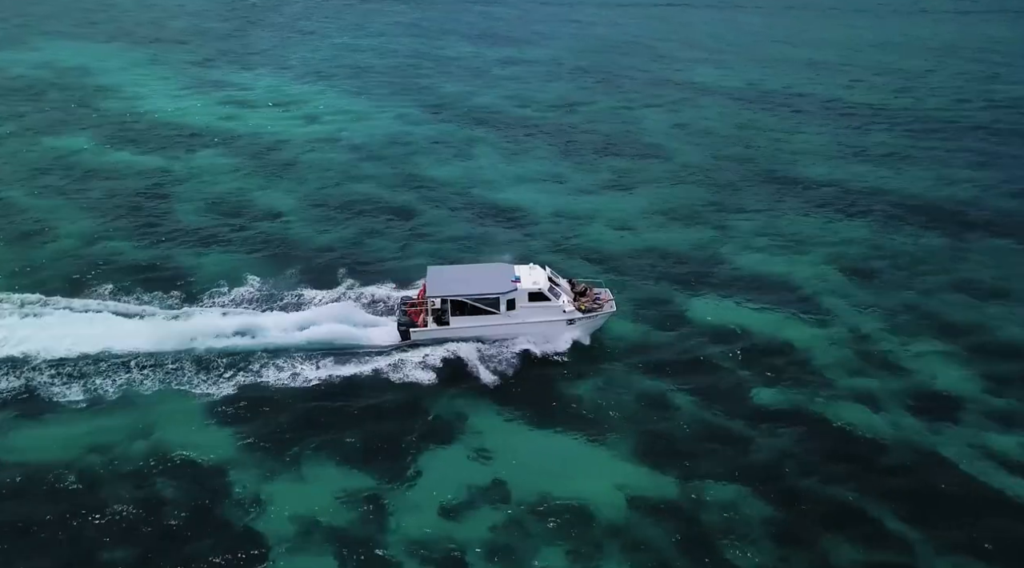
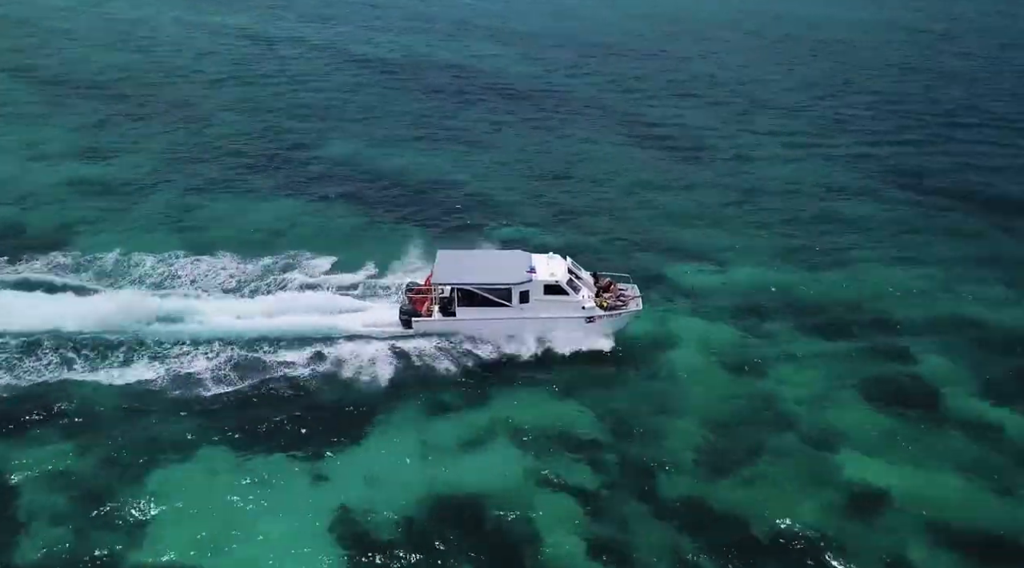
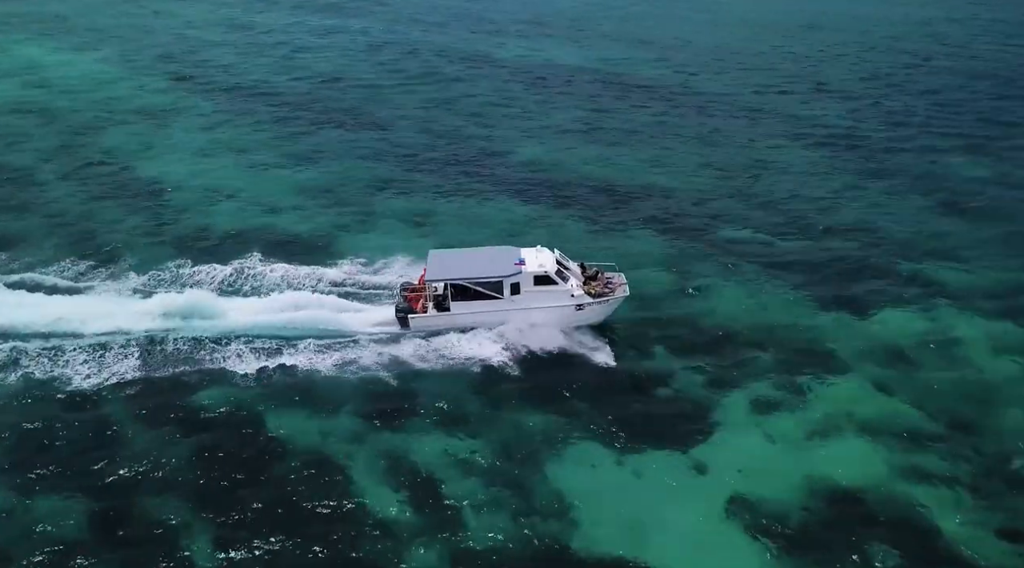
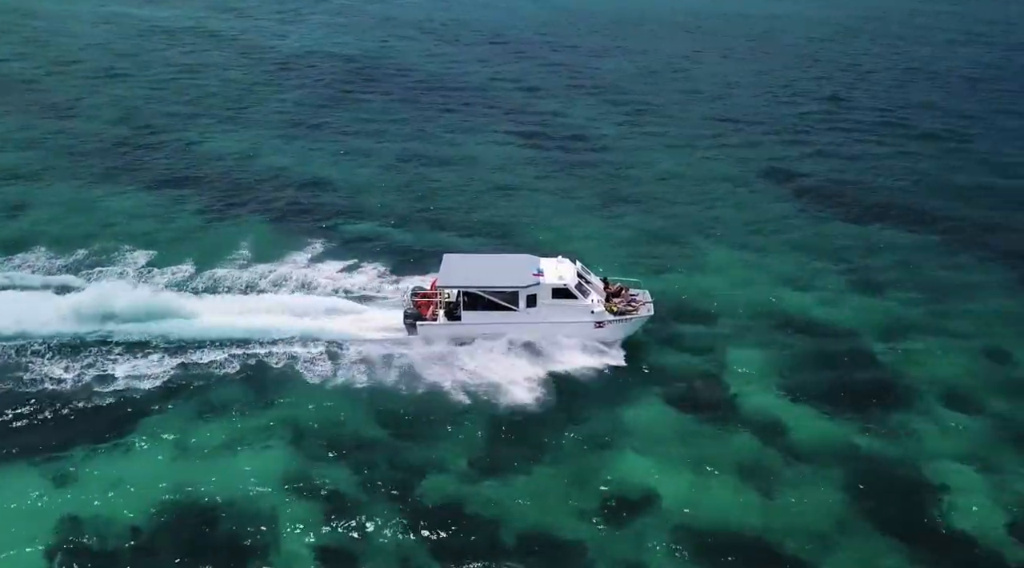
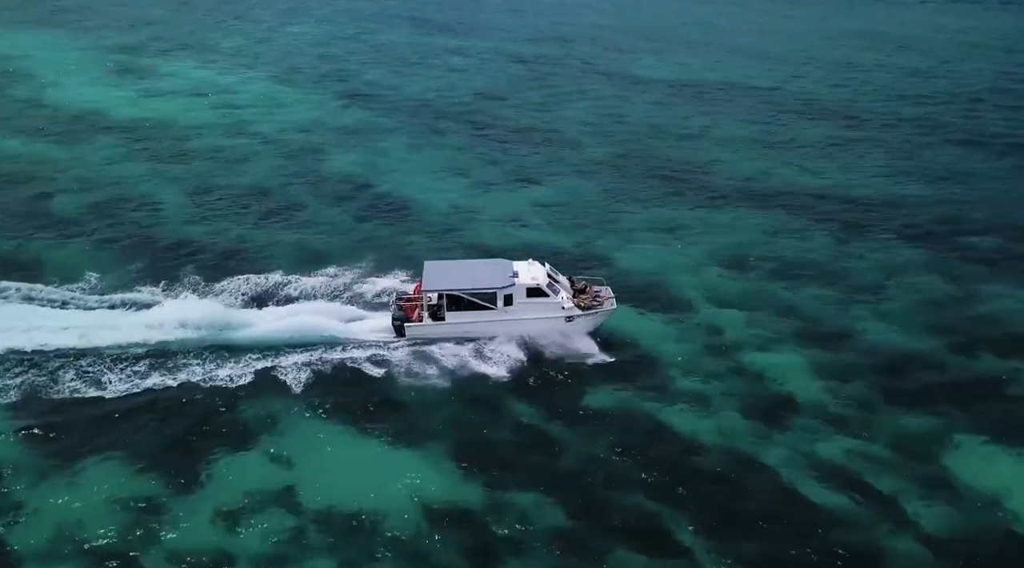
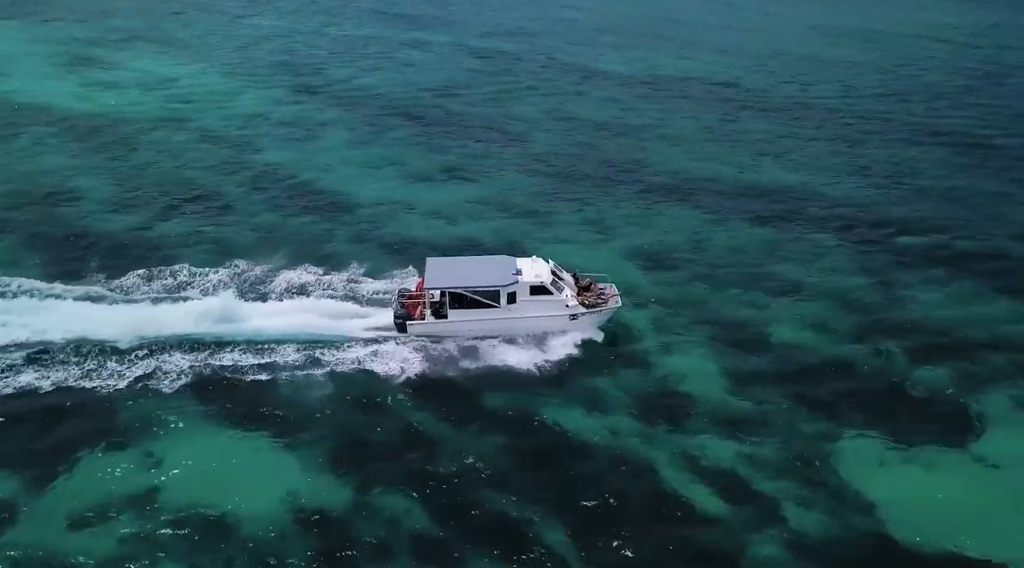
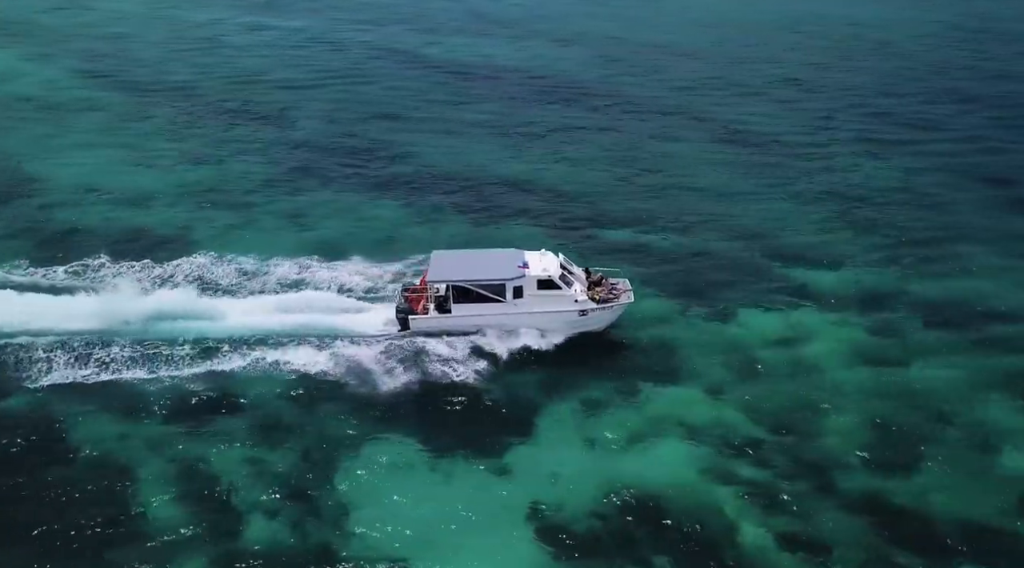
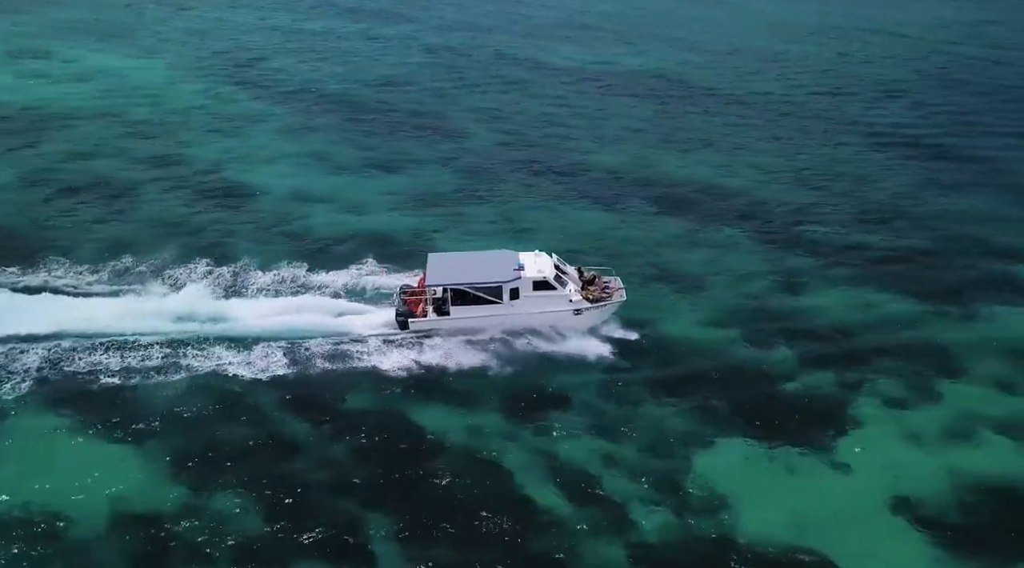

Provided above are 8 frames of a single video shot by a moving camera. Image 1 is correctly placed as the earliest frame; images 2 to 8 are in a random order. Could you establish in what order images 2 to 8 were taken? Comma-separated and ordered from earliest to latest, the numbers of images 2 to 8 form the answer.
5, 6, 8, 3, 7, 2, 4
